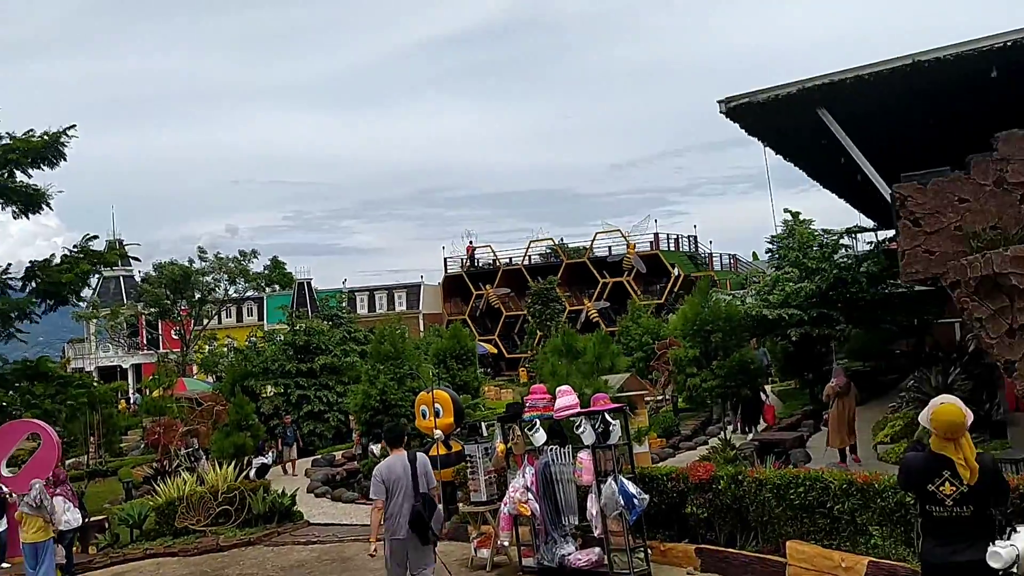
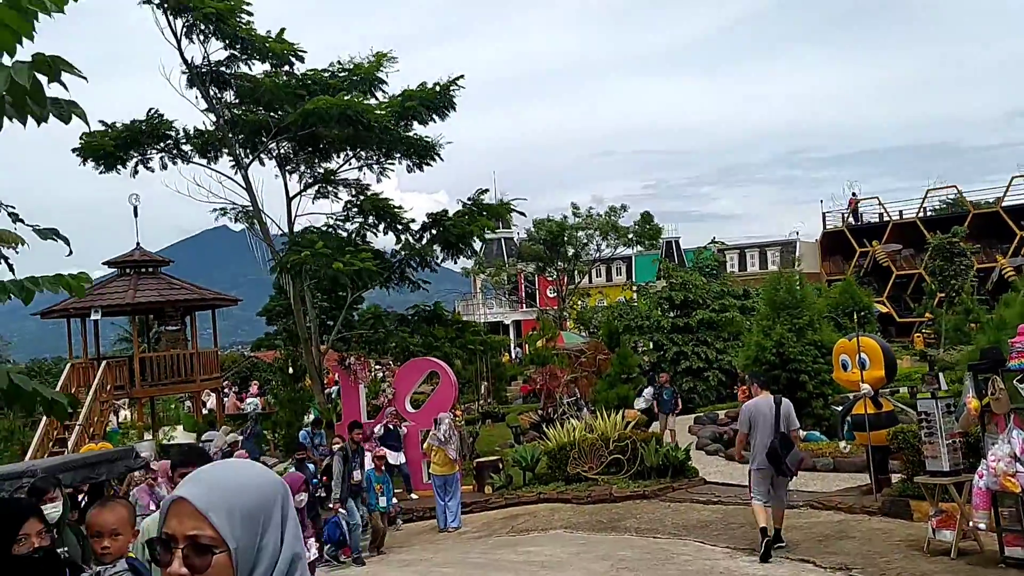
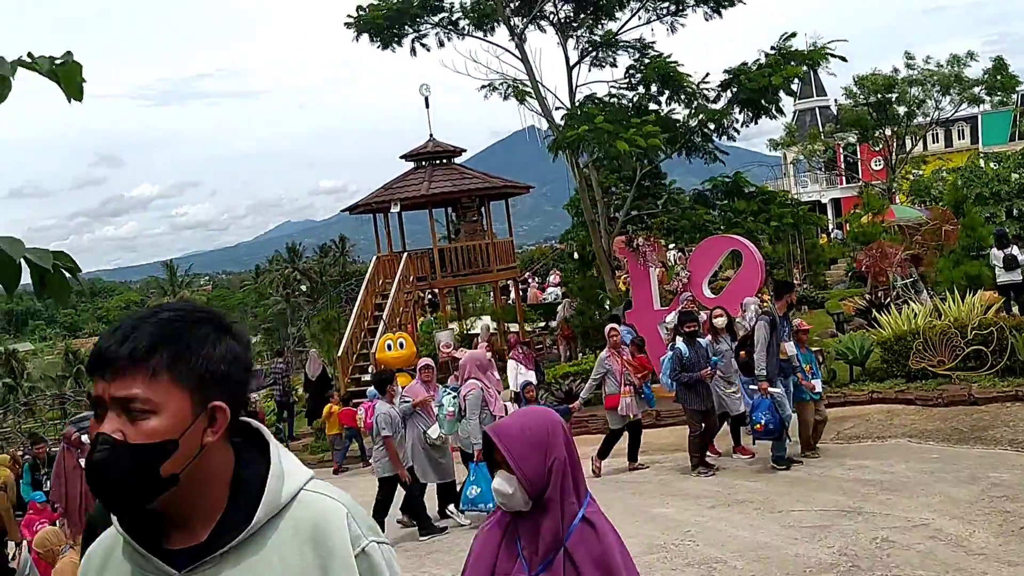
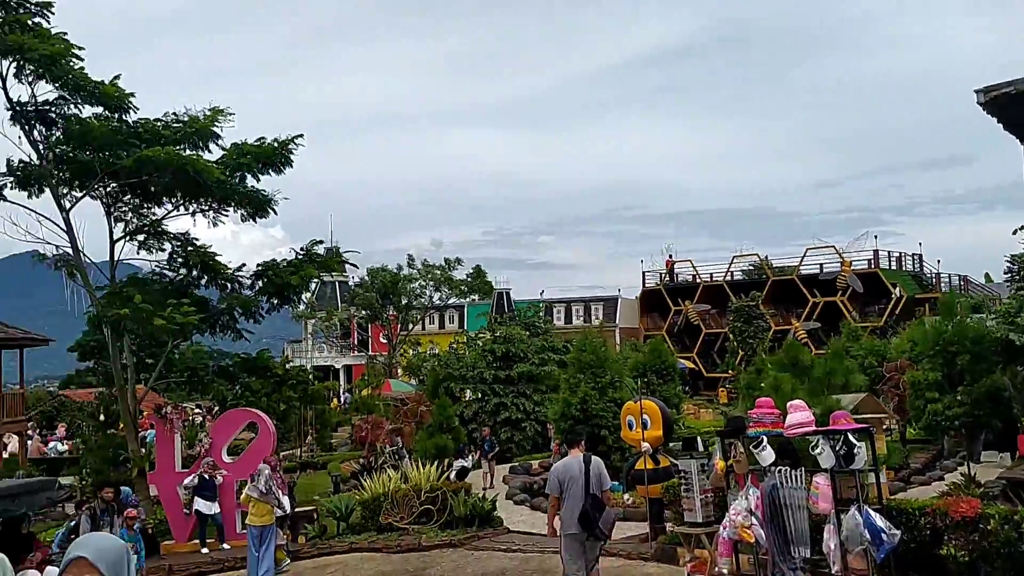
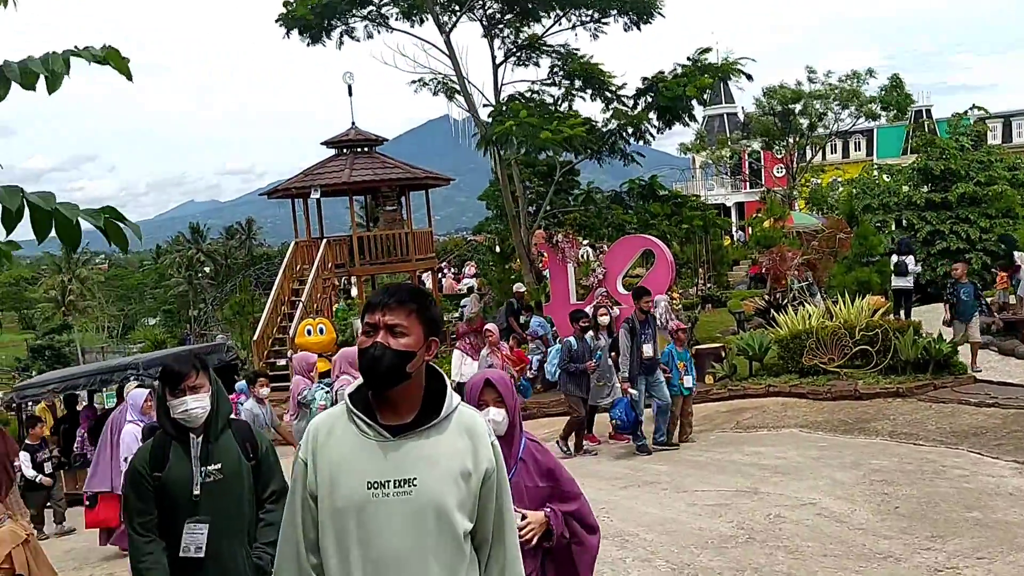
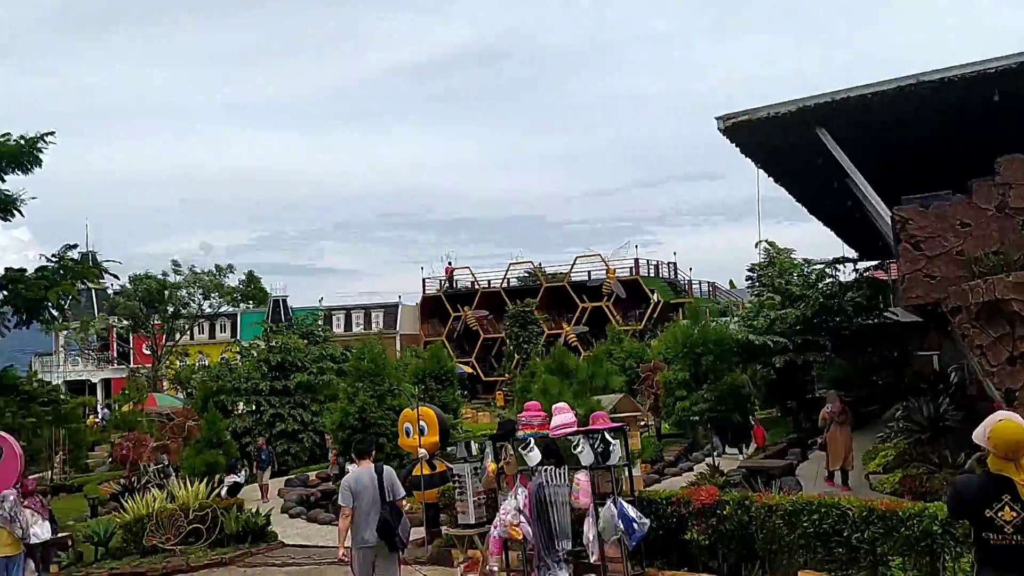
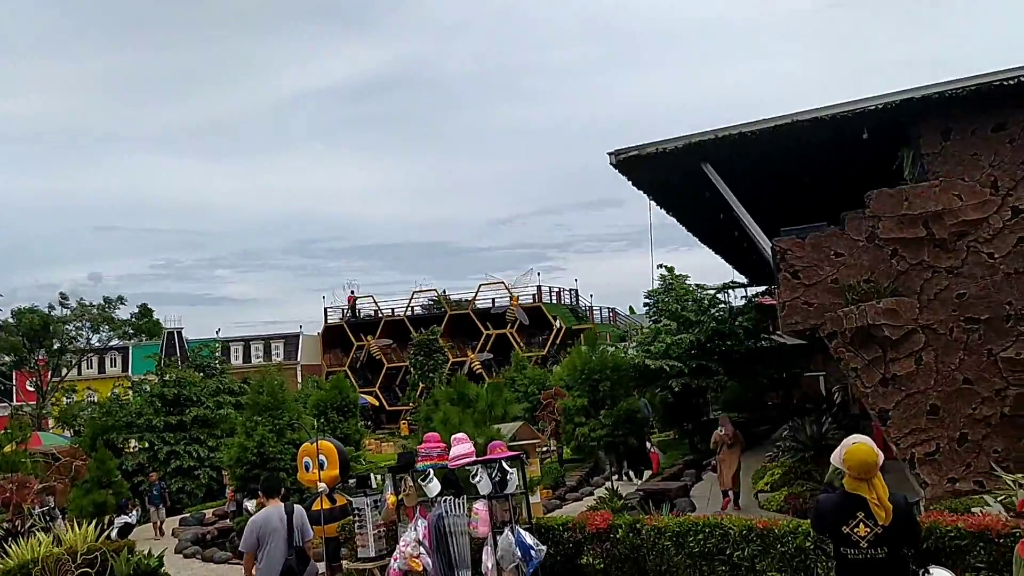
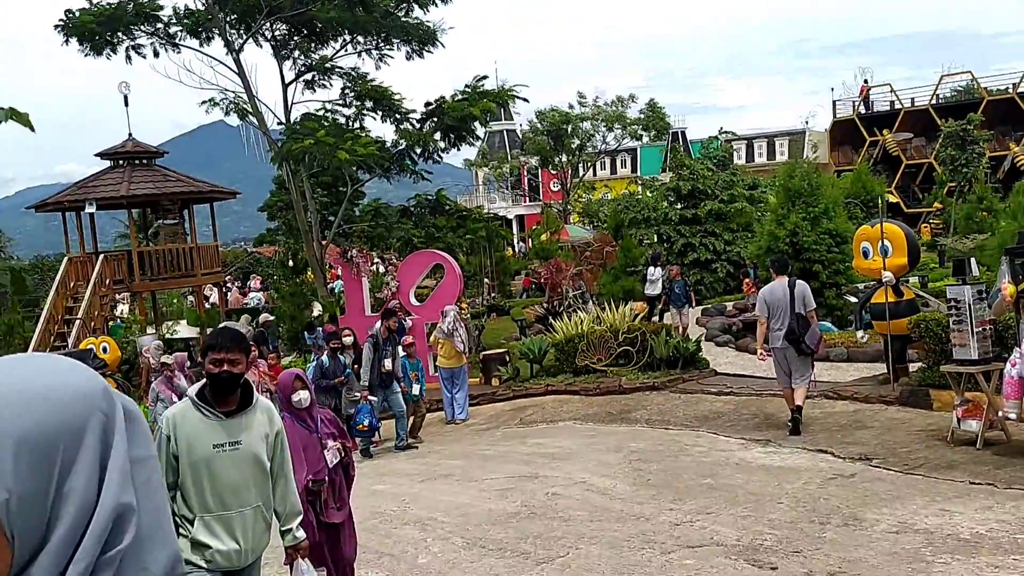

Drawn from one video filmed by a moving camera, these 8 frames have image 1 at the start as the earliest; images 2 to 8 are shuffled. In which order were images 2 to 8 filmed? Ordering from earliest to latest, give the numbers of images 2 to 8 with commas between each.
7, 6, 4, 2, 8, 5, 3
